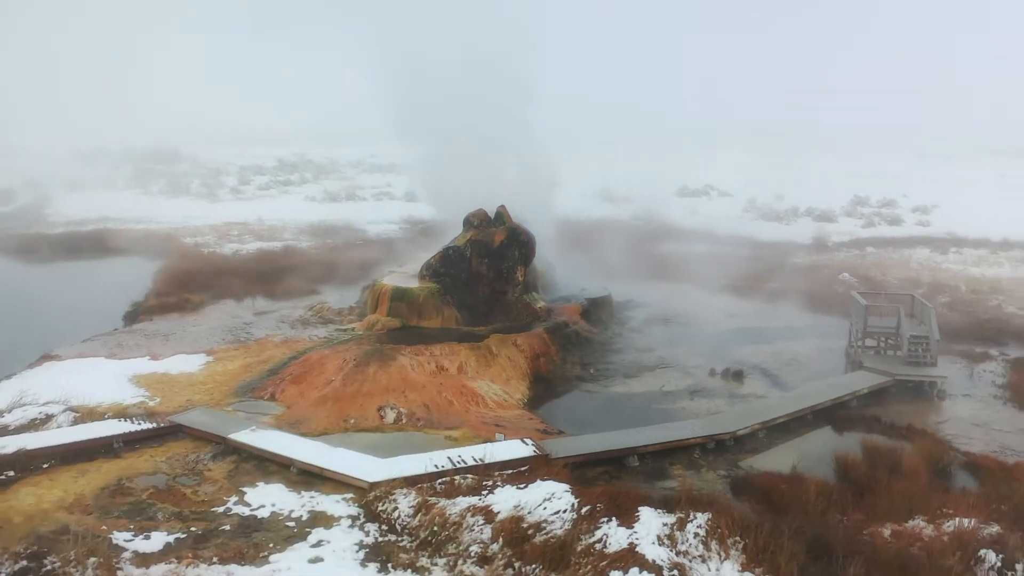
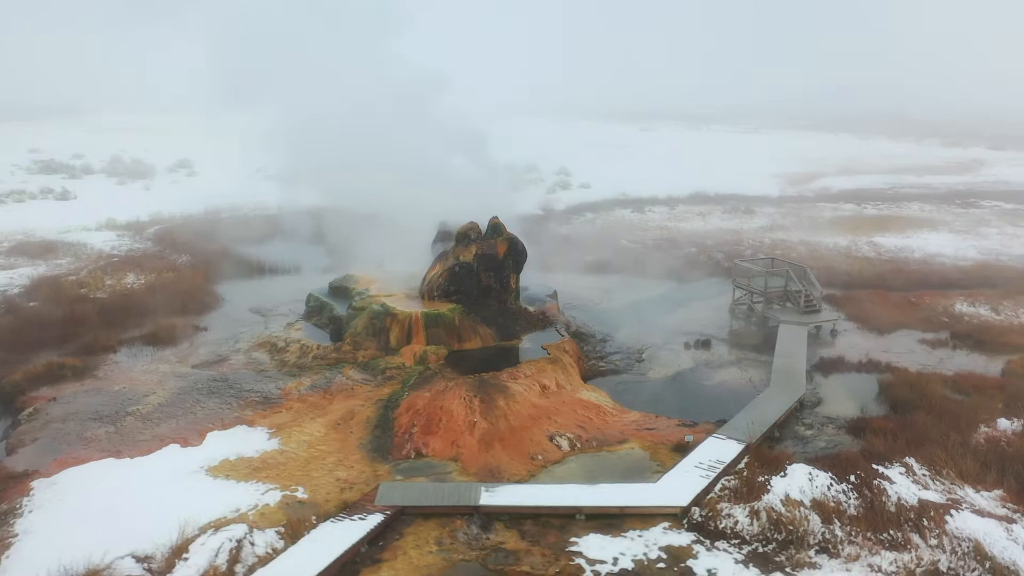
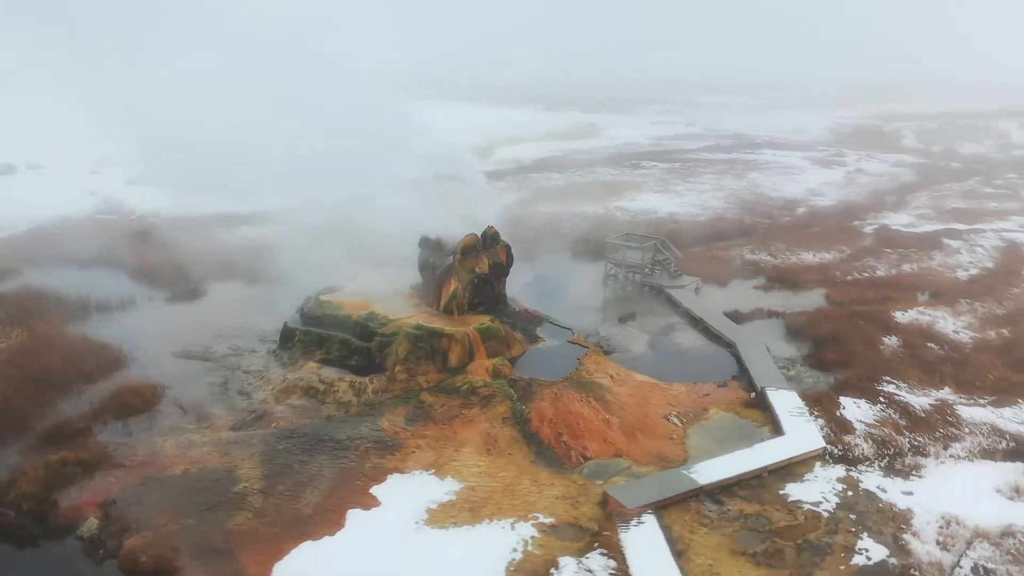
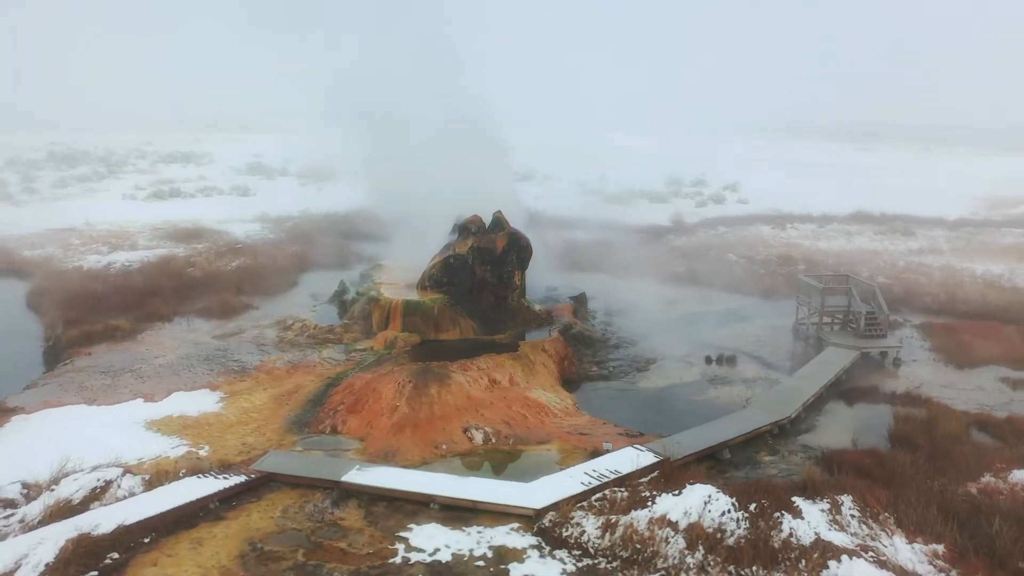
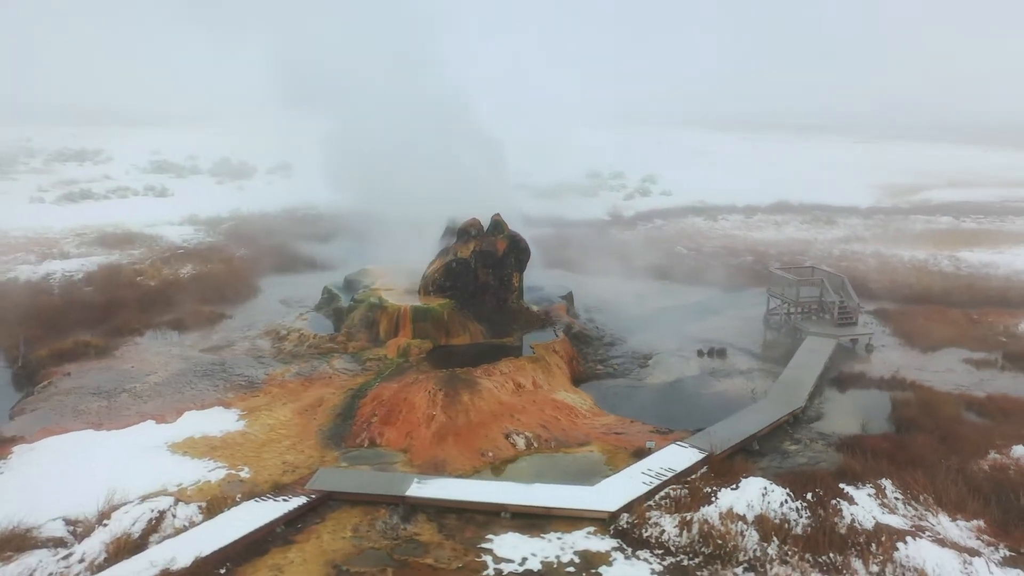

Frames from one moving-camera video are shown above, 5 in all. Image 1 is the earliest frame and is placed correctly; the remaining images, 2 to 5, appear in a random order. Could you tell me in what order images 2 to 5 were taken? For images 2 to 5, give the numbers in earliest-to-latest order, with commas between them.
4, 5, 2, 3
